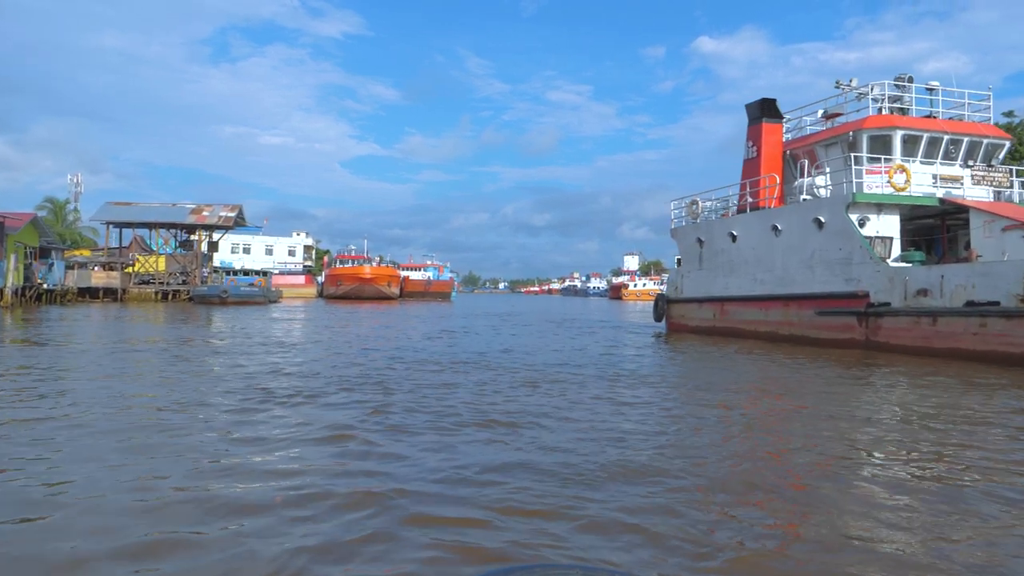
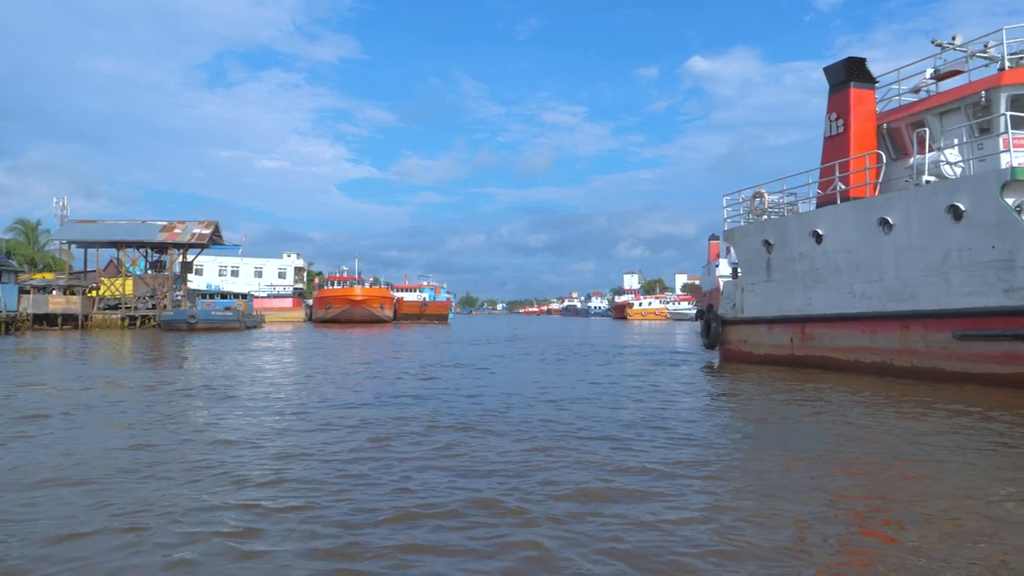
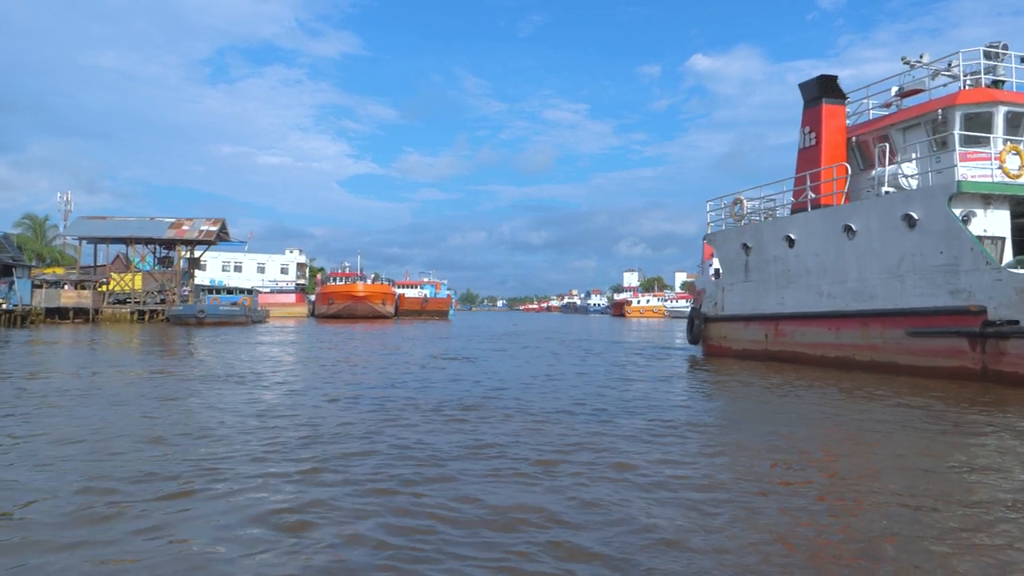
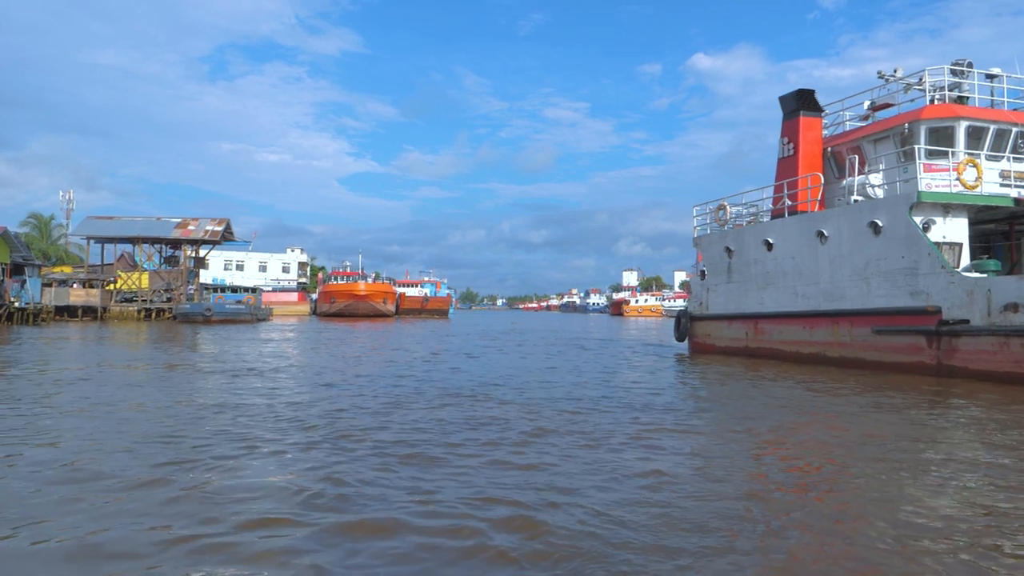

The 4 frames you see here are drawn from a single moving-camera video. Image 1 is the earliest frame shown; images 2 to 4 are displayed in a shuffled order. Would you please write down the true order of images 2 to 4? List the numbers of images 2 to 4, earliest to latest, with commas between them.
4, 3, 2
